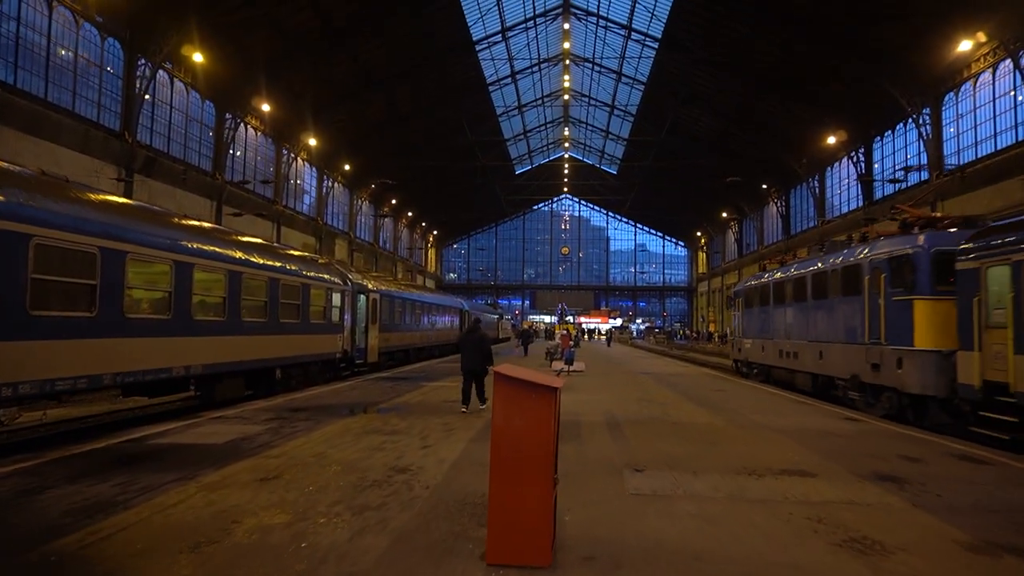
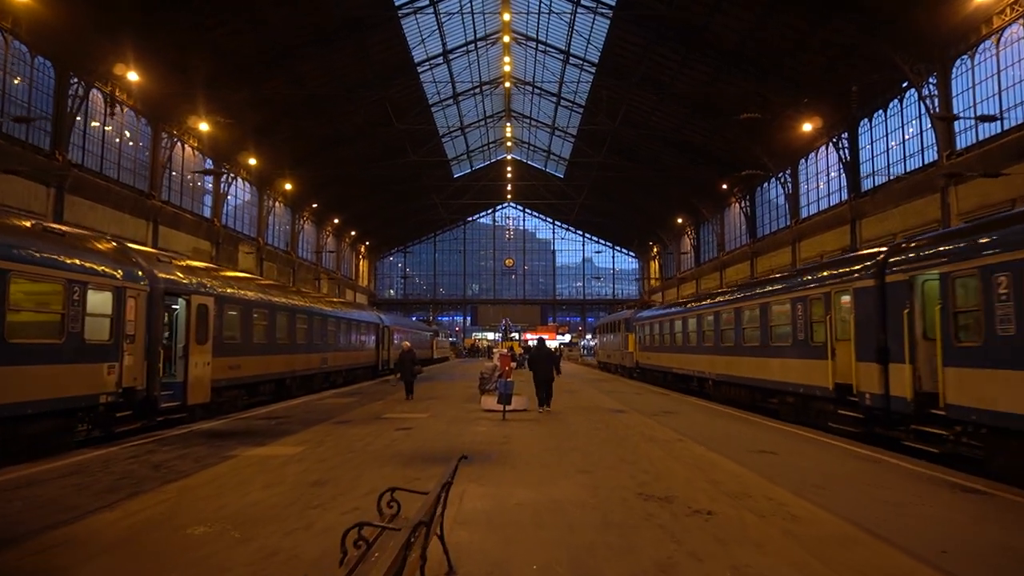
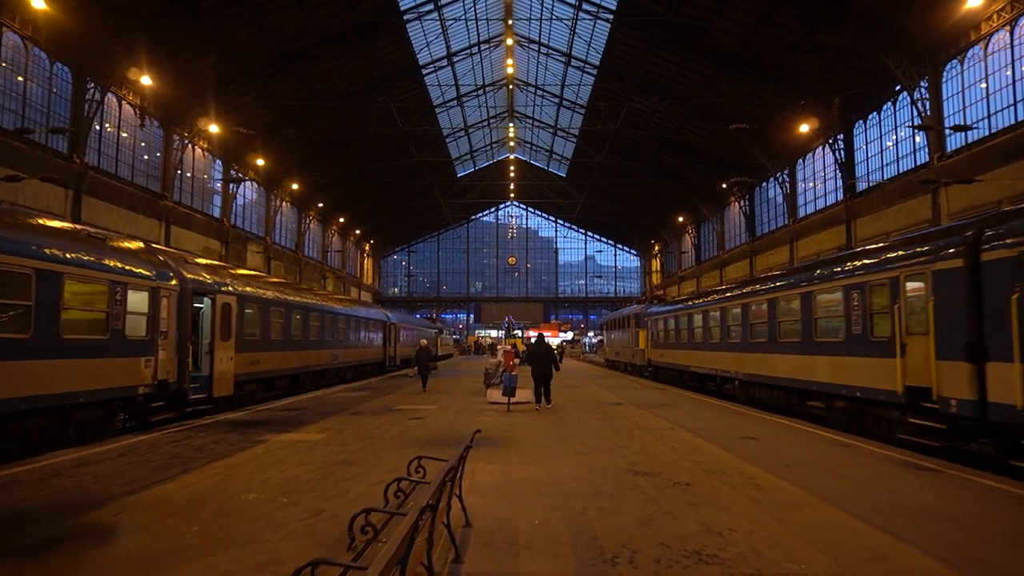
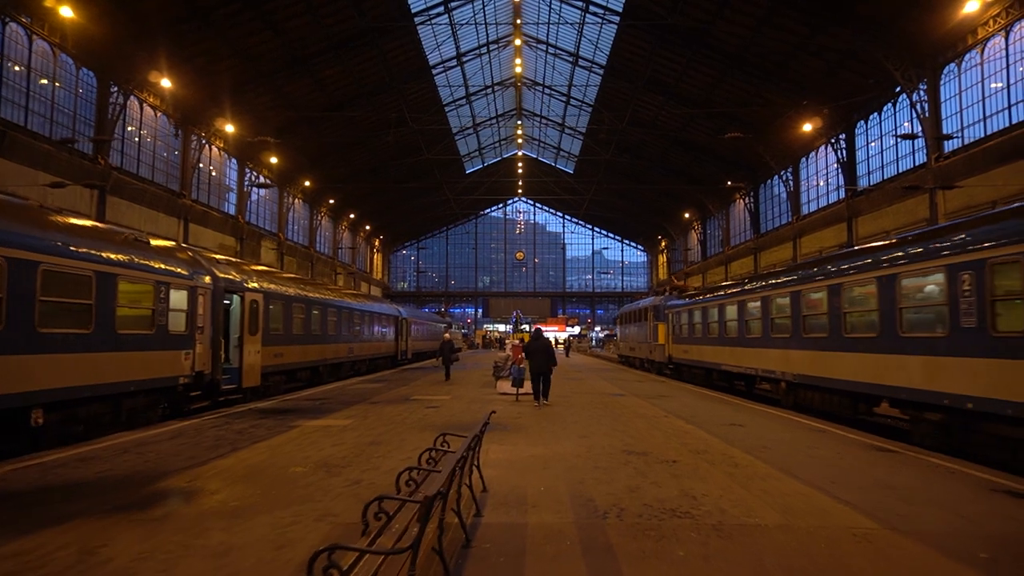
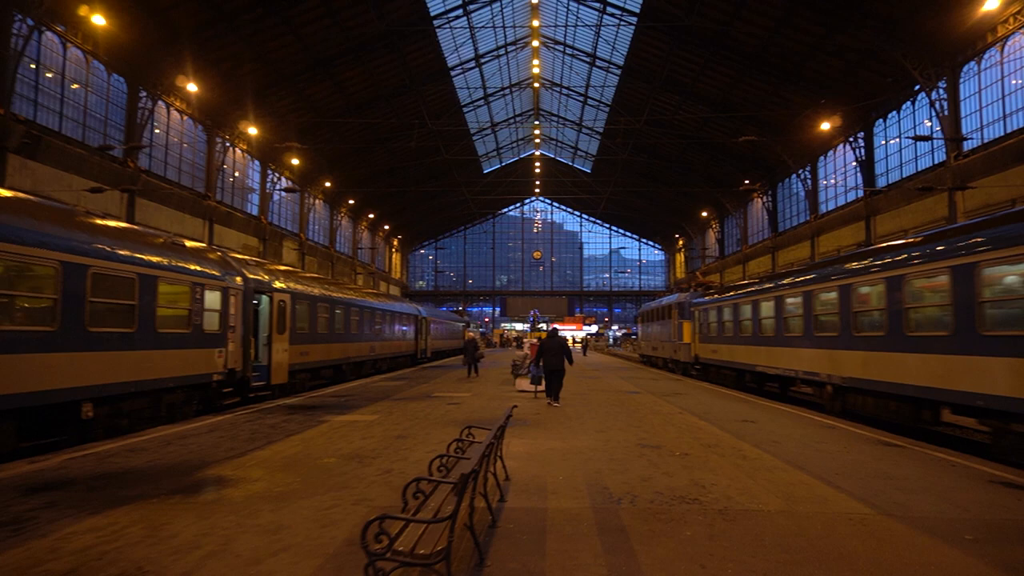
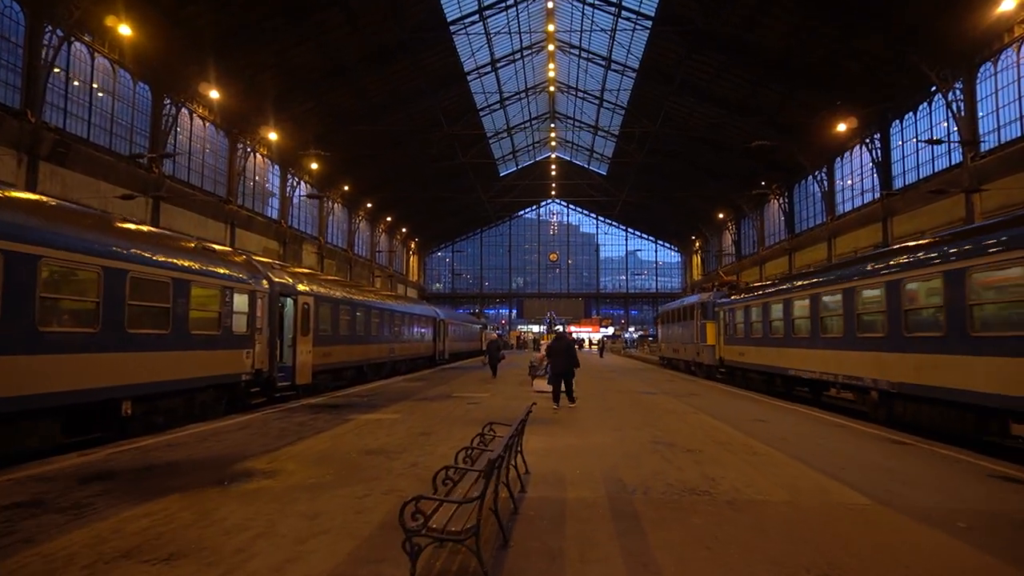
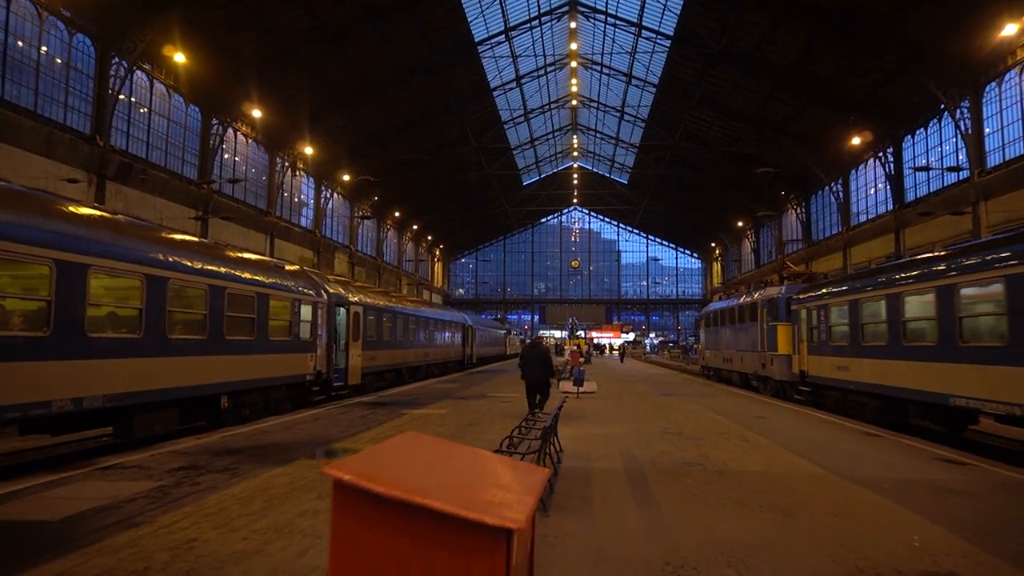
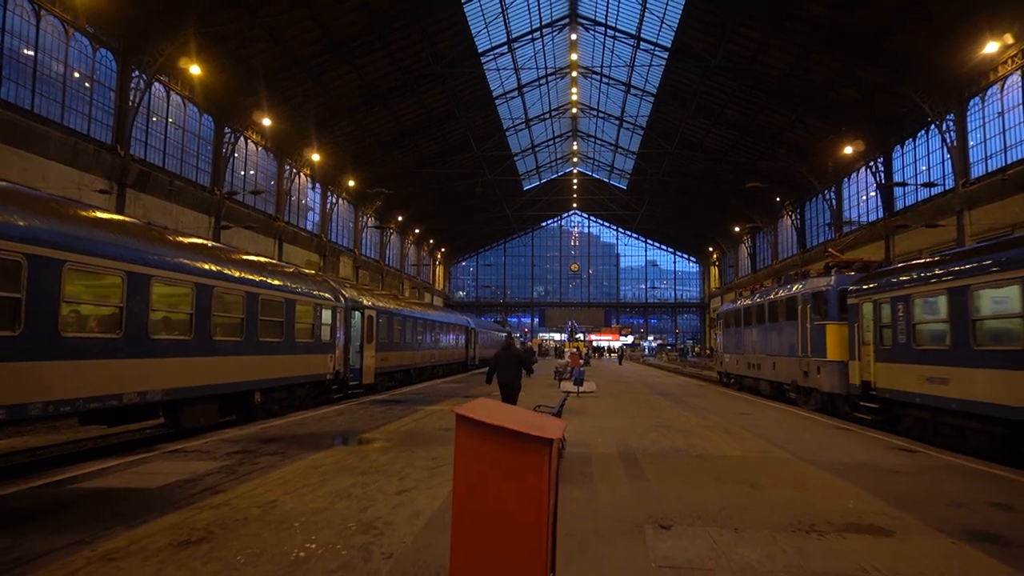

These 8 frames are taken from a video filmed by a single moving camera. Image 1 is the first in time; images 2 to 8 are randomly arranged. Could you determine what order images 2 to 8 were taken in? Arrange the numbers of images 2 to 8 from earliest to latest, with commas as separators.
8, 7, 6, 5, 4, 3, 2
